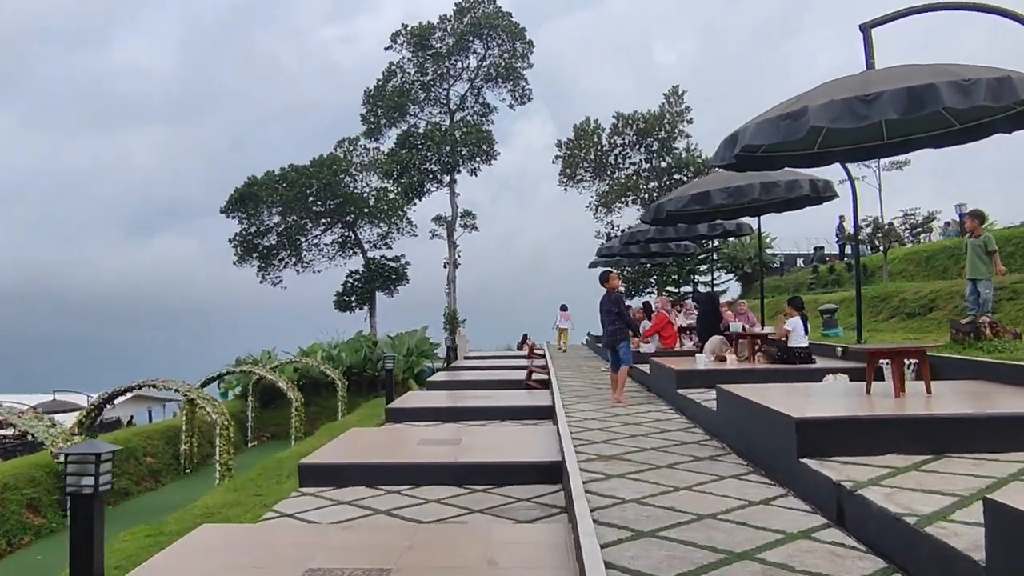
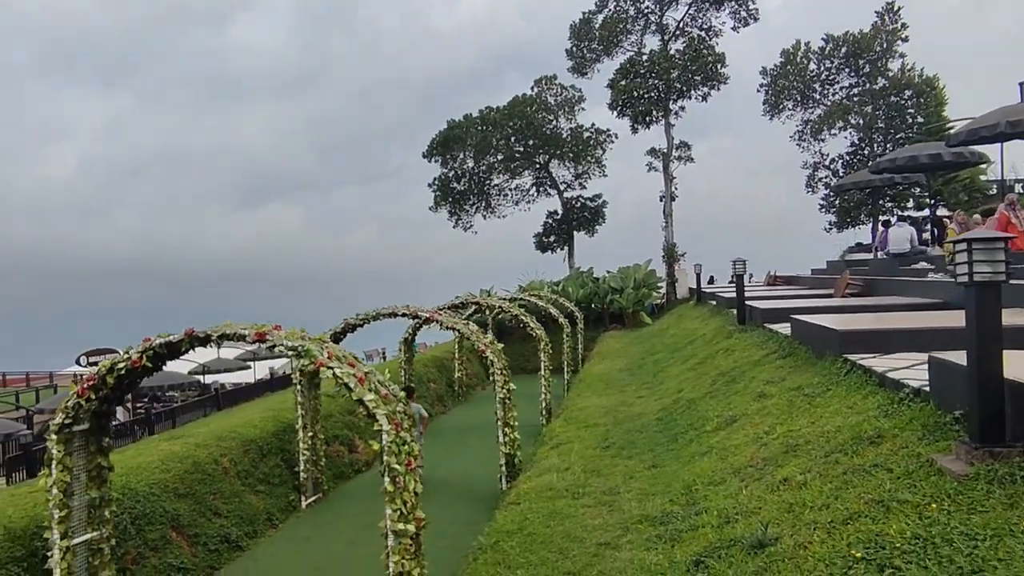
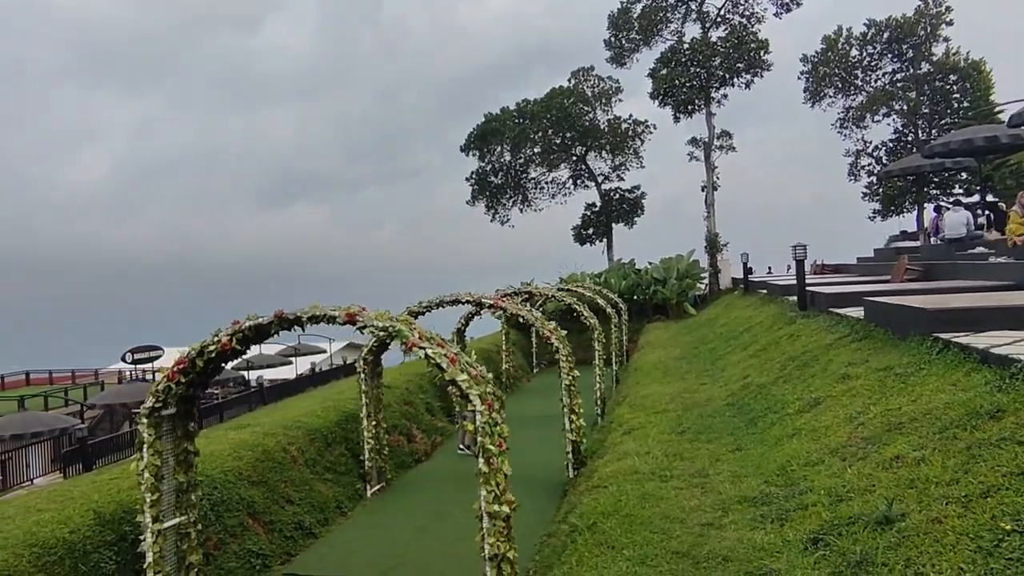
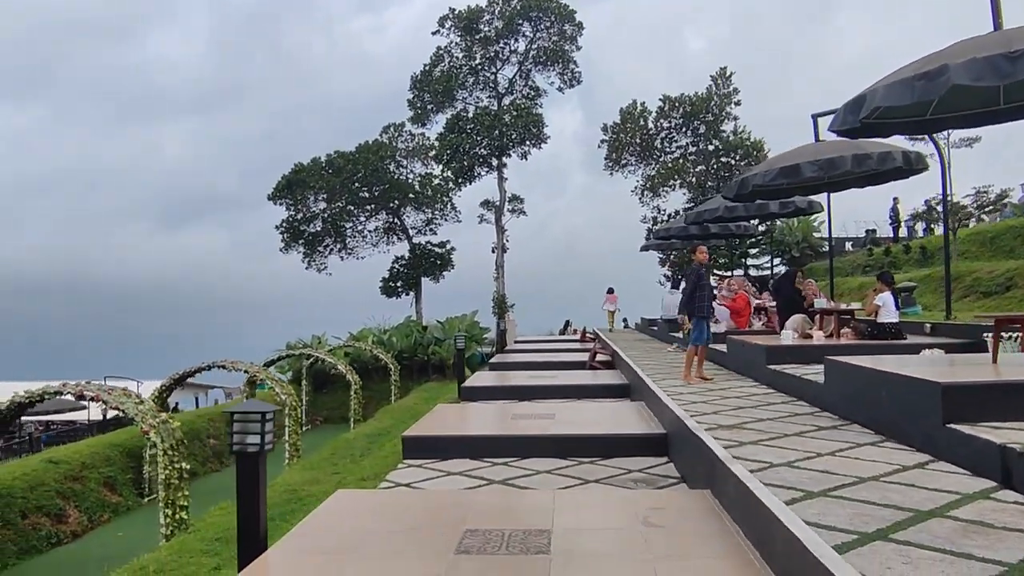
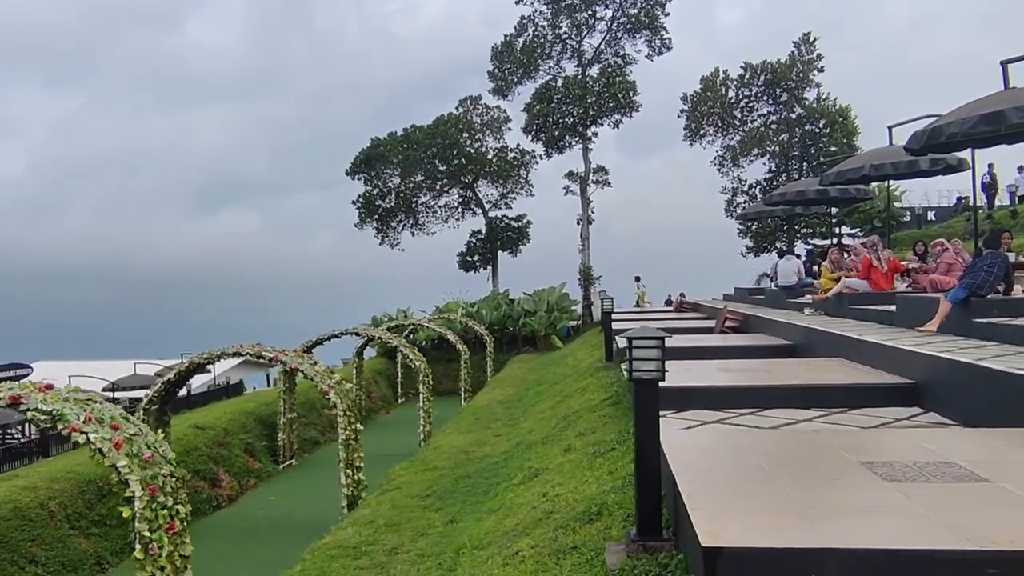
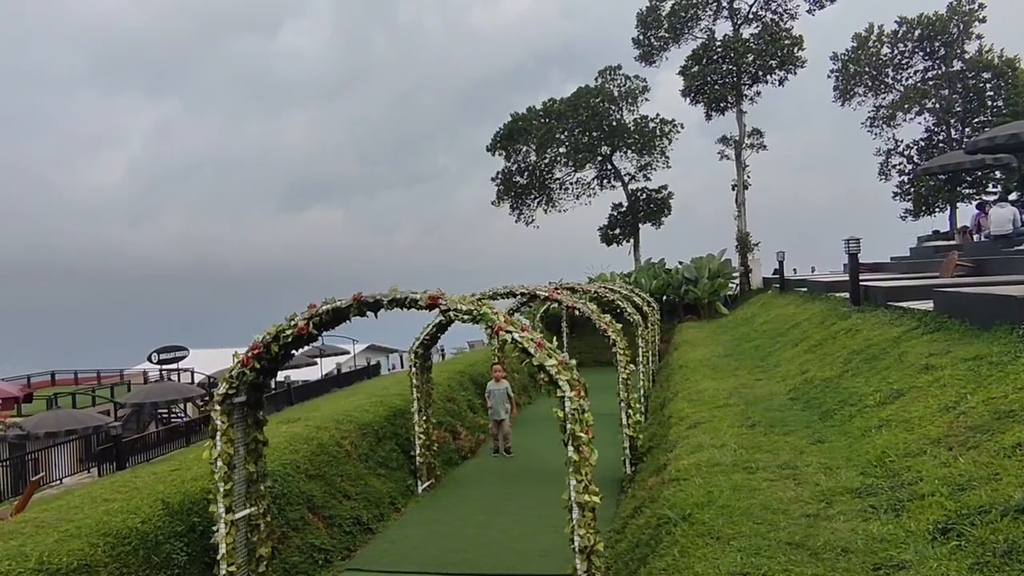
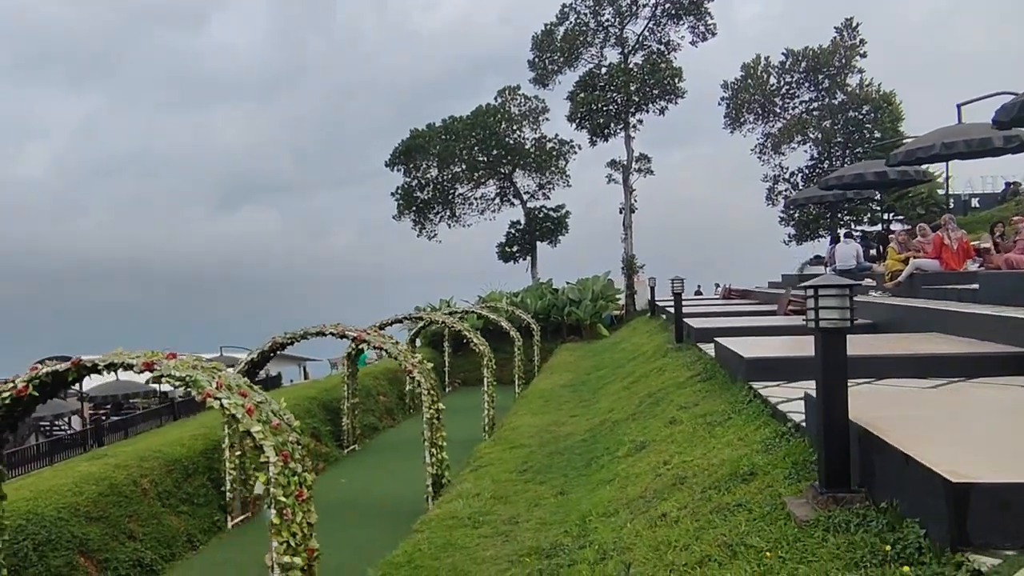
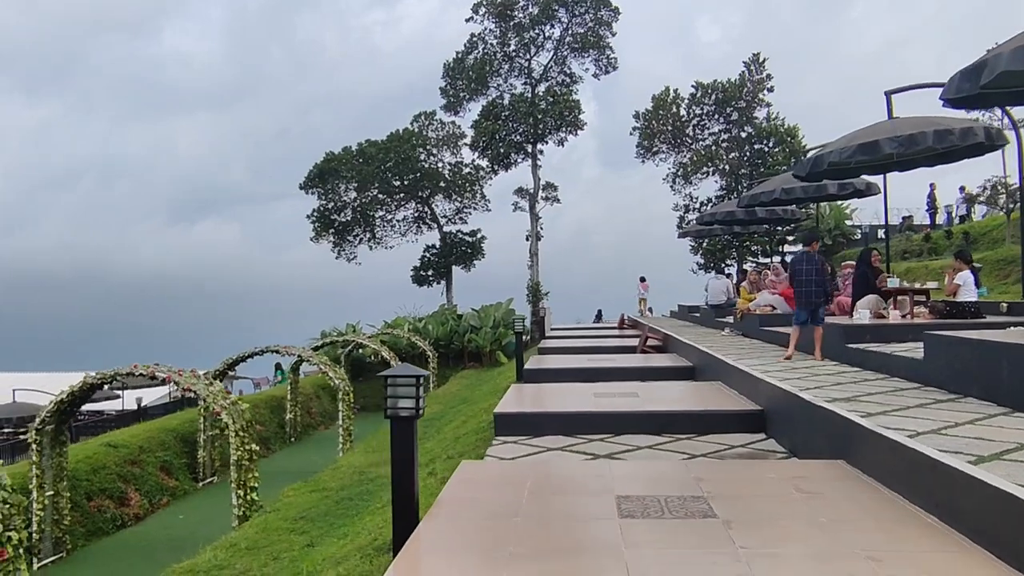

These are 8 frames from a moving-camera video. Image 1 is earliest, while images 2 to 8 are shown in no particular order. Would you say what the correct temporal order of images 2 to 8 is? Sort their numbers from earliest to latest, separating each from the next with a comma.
4, 8, 5, 7, 2, 3, 6
